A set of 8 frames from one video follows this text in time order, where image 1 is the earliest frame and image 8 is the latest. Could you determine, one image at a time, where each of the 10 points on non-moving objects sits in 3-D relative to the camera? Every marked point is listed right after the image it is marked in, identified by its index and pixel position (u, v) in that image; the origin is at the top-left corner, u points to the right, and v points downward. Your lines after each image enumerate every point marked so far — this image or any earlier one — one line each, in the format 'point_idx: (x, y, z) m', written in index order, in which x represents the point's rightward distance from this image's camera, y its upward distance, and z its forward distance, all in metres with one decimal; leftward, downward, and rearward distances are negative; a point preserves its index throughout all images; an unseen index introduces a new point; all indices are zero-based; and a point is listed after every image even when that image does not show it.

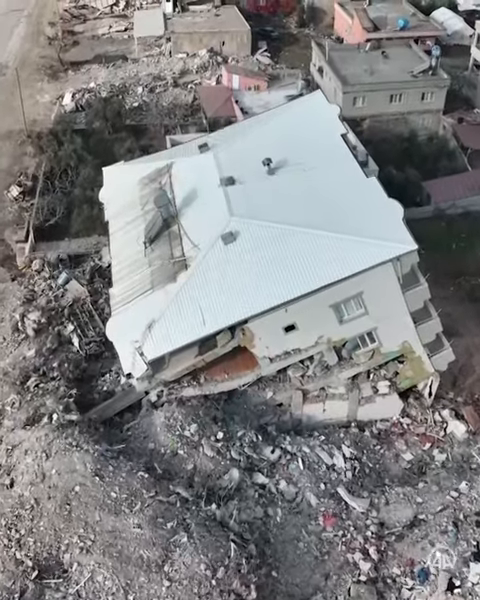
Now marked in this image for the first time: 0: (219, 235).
0: (-0.5, +1.5, +18.4) m
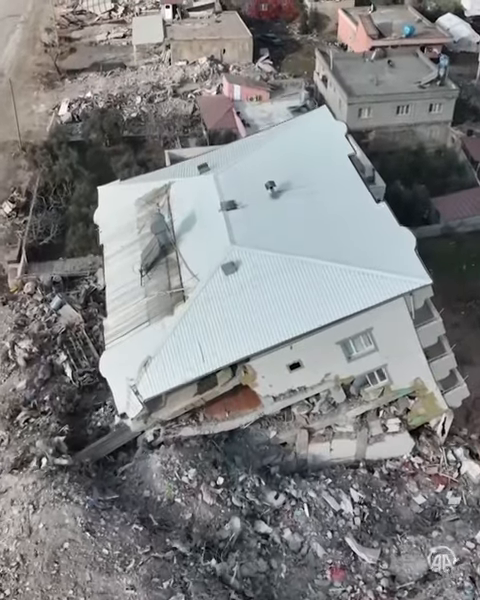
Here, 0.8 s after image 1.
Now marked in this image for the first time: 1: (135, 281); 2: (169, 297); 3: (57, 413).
0: (-0.5, +0.7, +17.3) m
1: (-2.6, +0.5, +18.9) m
2: (-1.6, +0.1, +17.7) m
3: (-4.6, -2.9, +19.5) m
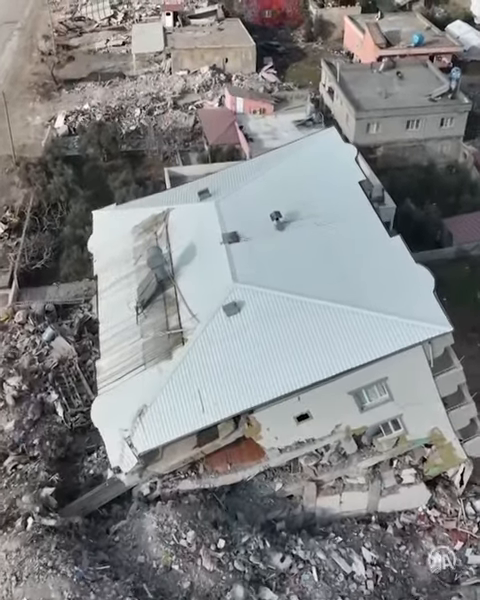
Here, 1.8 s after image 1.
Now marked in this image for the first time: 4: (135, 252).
0: (-0.4, -0.2, +16.0) m
1: (-2.5, -0.4, +17.7) m
2: (-1.6, -0.8, +16.4) m
3: (-4.5, -3.8, +18.2) m
4: (-2.7, +1.2, +19.5) m
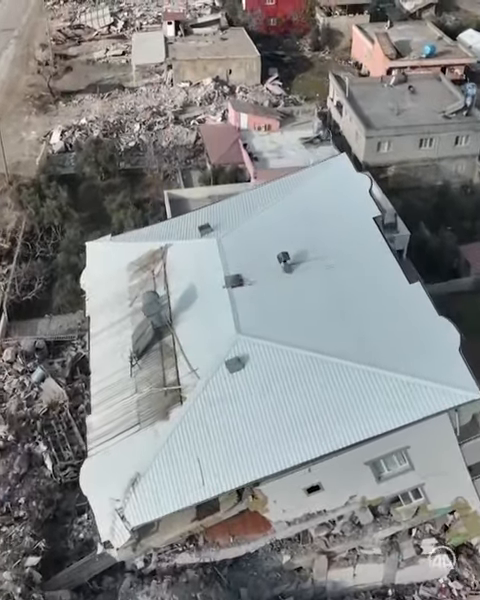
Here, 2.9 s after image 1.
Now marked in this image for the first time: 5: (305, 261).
0: (-0.3, -1.2, +14.5) m
1: (-2.4, -1.4, +16.1) m
2: (-1.5, -1.9, +14.9) m
3: (-4.5, -4.8, +16.7) m
4: (-2.6, +0.2, +18.0) m
5: (+1.4, +0.8, +16.5) m
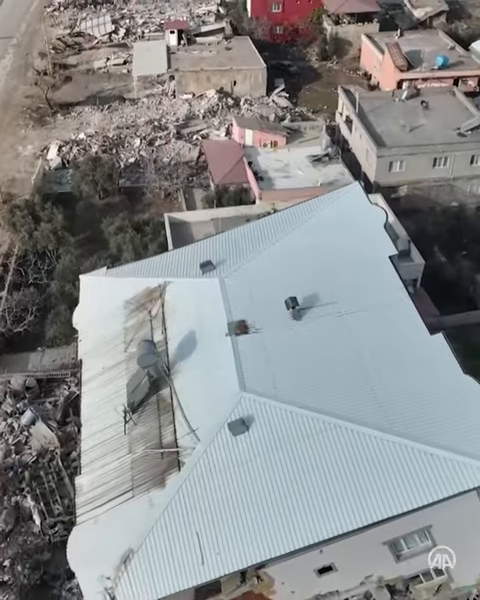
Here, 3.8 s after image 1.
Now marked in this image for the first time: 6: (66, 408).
0: (-0.2, -2.1, +13.2) m
1: (-2.3, -2.4, +14.8) m
2: (-1.4, -2.8, +13.6) m
3: (-4.4, -5.7, +15.3) m
4: (-2.5, -0.7, +16.7) m
5: (+1.5, -0.1, +15.1) m
6: (-4.4, -2.7, +19.5) m
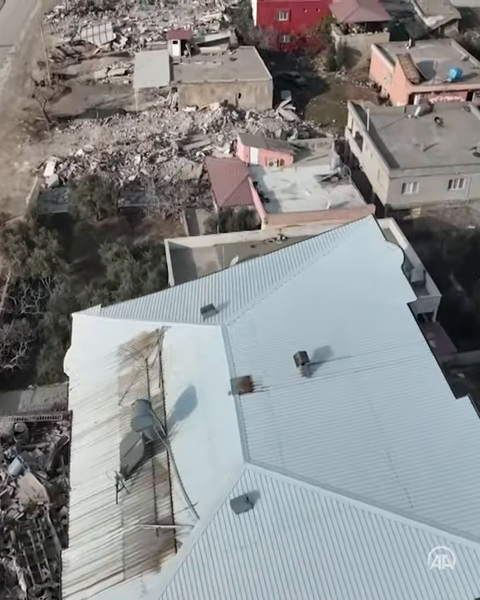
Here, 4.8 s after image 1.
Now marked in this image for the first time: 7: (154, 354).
0: (-0.2, -3.1, +11.8) m
1: (-2.3, -3.3, +13.5) m
2: (-1.4, -3.7, +12.2) m
3: (-4.3, -6.6, +14.0) m
4: (-2.4, -1.7, +15.3) m
5: (+1.5, -1.1, +13.7) m
6: (-4.3, -3.7, +18.2) m
7: (-1.7, -1.1, +15.4) m
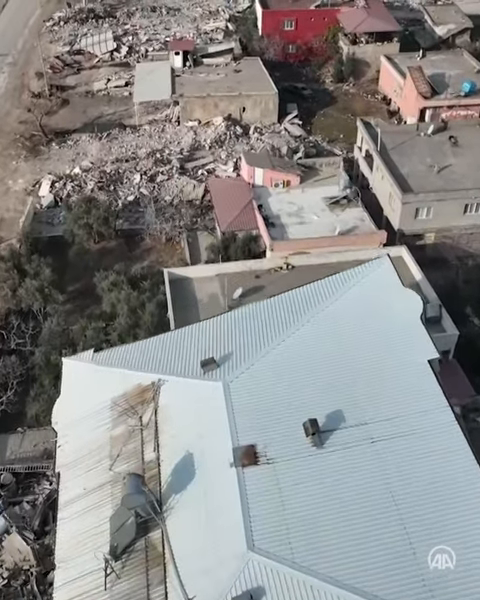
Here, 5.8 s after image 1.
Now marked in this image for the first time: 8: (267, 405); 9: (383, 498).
0: (-0.1, -4.1, +10.5) m
1: (-2.2, -4.3, +12.1) m
2: (-1.3, -4.7, +10.9) m
3: (-4.3, -7.6, +12.7) m
4: (-2.3, -2.7, +14.0) m
5: (+1.6, -2.1, +12.4) m
6: (-4.2, -4.6, +16.8) m
7: (-1.7, -2.0, +14.0) m
8: (+0.5, -1.8, +13.1) m
9: (+2.1, -2.9, +11.3) m
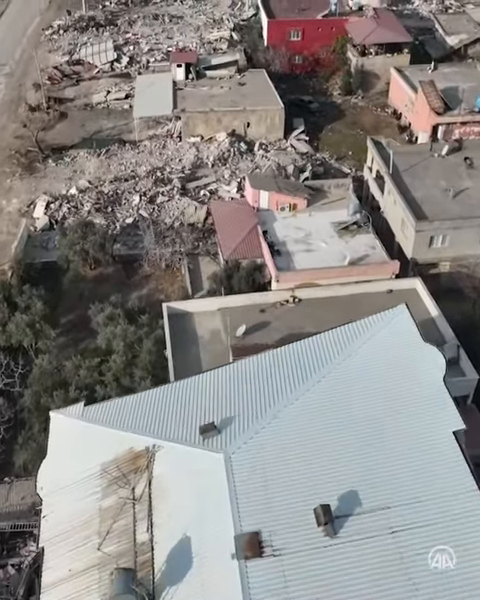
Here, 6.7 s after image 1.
0: (-0.1, -5.0, +9.1) m
1: (-2.2, -5.3, +10.8) m
2: (-1.3, -5.7, +9.5) m
3: (-4.3, -8.6, +11.3) m
4: (-2.3, -3.6, +12.6) m
5: (+1.6, -3.1, +11.0) m
6: (-4.2, -5.6, +15.5) m
7: (-1.6, -3.0, +12.7) m
8: (+0.5, -2.8, +11.7) m
9: (+2.1, -3.9, +10.0) m
